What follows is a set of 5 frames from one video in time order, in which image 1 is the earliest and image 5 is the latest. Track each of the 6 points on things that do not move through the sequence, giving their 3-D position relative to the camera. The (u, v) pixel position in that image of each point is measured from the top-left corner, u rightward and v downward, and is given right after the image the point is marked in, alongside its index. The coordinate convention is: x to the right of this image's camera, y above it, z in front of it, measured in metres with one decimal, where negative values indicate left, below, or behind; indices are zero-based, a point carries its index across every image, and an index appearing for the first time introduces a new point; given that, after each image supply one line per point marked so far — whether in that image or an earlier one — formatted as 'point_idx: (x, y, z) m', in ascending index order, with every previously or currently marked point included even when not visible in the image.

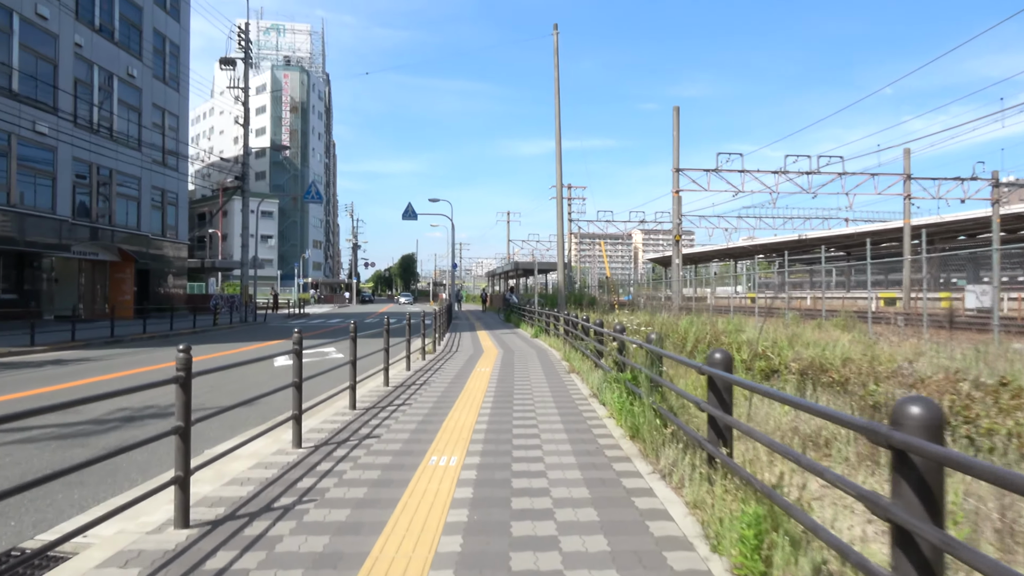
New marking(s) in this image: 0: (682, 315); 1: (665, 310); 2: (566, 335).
0: (+3.0, -0.5, +13.4) m
1: (+3.2, -0.5, +15.8) m
2: (+1.0, -0.9, +14.0) m
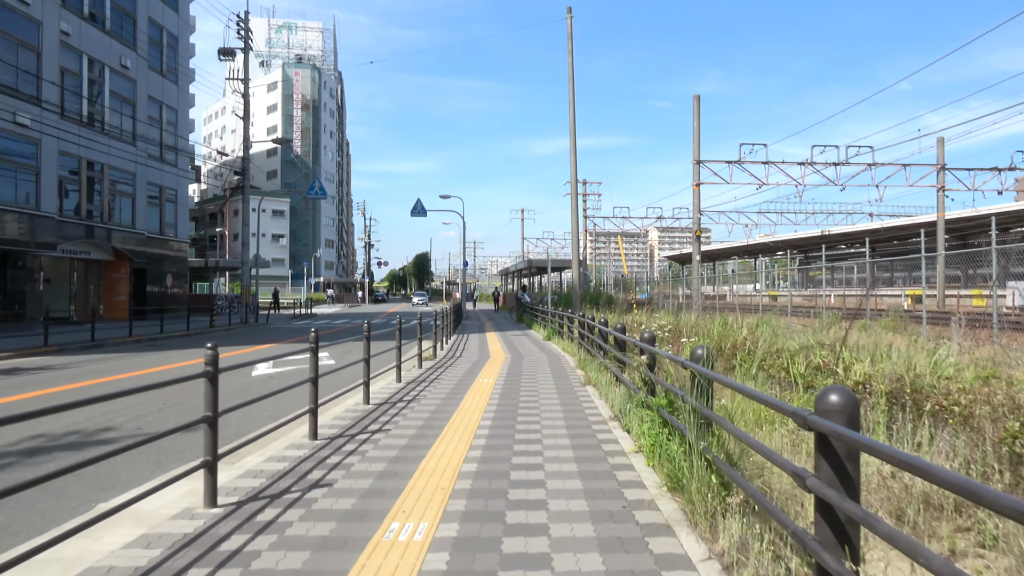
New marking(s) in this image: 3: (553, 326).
0: (+3.2, -0.5, +12.6) m
1: (+3.4, -0.4, +14.9) m
2: (+1.2, -0.9, +13.2) m
3: (+1.0, -1.0, +19.3) m
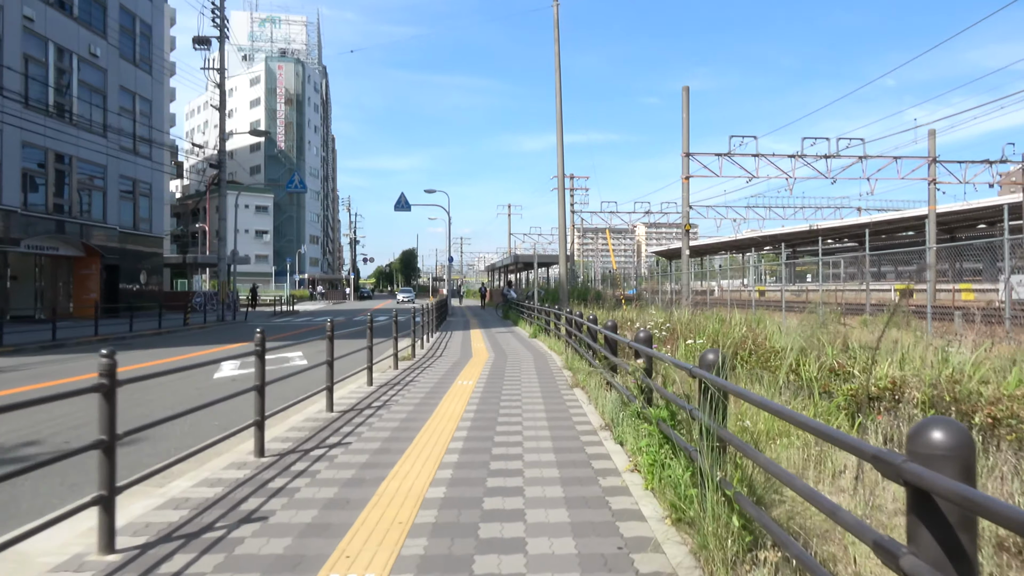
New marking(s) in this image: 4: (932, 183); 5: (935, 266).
0: (+3.0, -0.4, +12.2) m
1: (+3.1, -0.4, +14.6) m
2: (+1.0, -0.8, +12.8) m
3: (+0.7, -0.9, +18.9) m
4: (+10.3, +2.6, +18.8) m
5: (+10.6, +0.6, +19.0) m
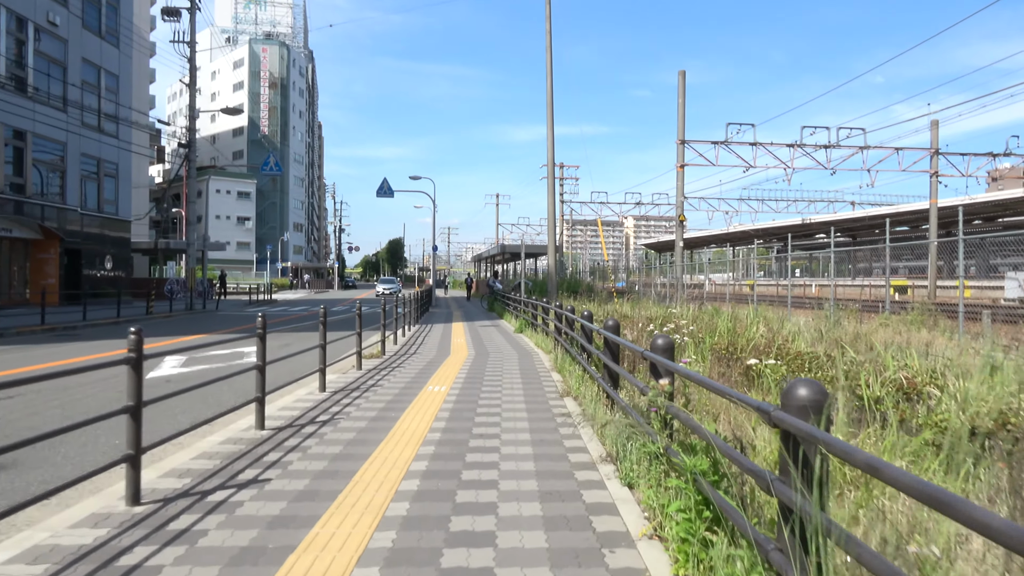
0: (+2.8, -0.3, +11.6) m
1: (+2.9, -0.2, +13.9) m
2: (+0.7, -0.7, +12.1) m
3: (+0.4, -0.7, +18.2) m
4: (+10.1, +2.7, +18.2) m
5: (+10.2, +0.6, +18.5) m
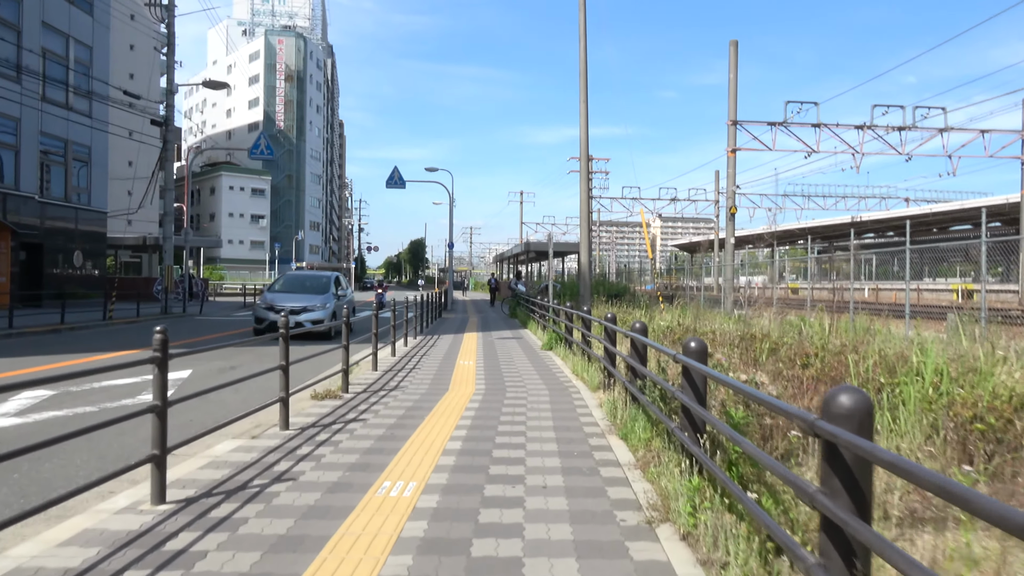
0: (+3.1, -0.3, +11.3) m
1: (+3.3, -0.3, +13.6) m
2: (+1.1, -0.7, +11.9) m
3: (+0.9, -0.7, +18.0) m
4: (+10.6, +2.6, +17.7) m
5: (+10.8, +0.6, +17.9) m
